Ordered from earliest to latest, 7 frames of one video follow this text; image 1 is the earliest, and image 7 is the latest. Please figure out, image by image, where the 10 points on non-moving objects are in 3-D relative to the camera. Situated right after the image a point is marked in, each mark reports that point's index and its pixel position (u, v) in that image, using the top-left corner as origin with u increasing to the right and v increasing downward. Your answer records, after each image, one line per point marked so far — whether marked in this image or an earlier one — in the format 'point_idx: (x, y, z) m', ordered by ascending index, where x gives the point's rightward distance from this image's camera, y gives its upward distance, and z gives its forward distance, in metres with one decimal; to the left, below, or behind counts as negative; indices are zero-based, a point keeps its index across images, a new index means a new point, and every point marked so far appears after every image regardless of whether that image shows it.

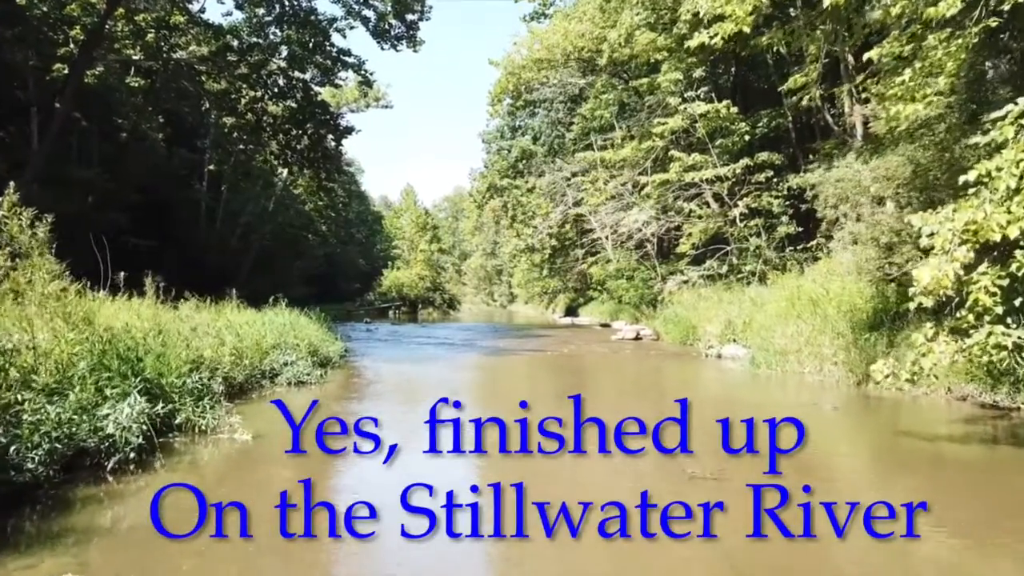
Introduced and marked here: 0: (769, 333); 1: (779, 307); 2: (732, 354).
0: (+4.7, -0.8, +14.0) m
1: (+5.2, -0.4, +15.3) m
2: (+4.5, -1.3, +15.8) m
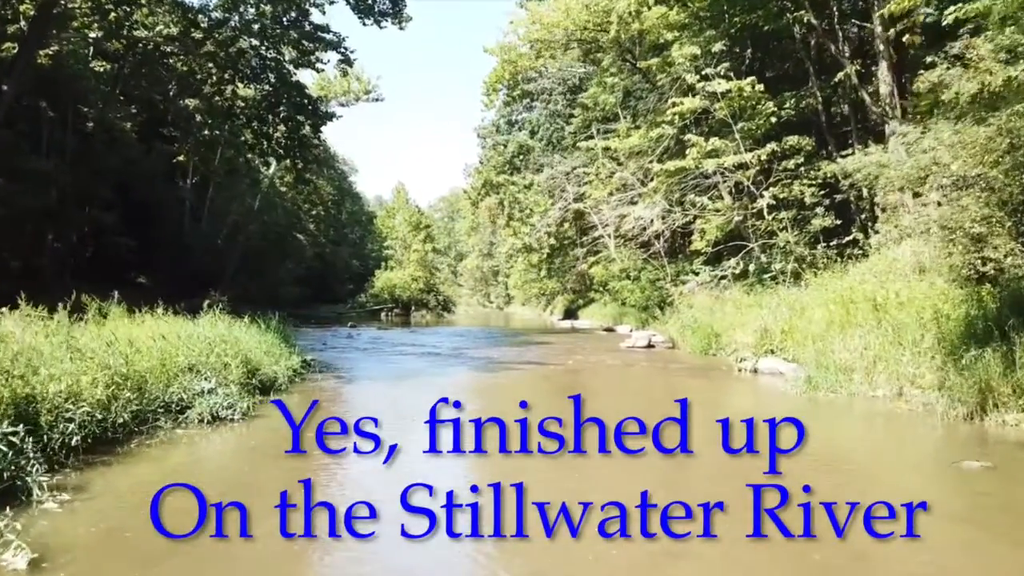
0: (+4.6, -0.8, +11.5) m
1: (+5.1, -0.4, +12.7) m
2: (+4.4, -1.4, +13.2) m
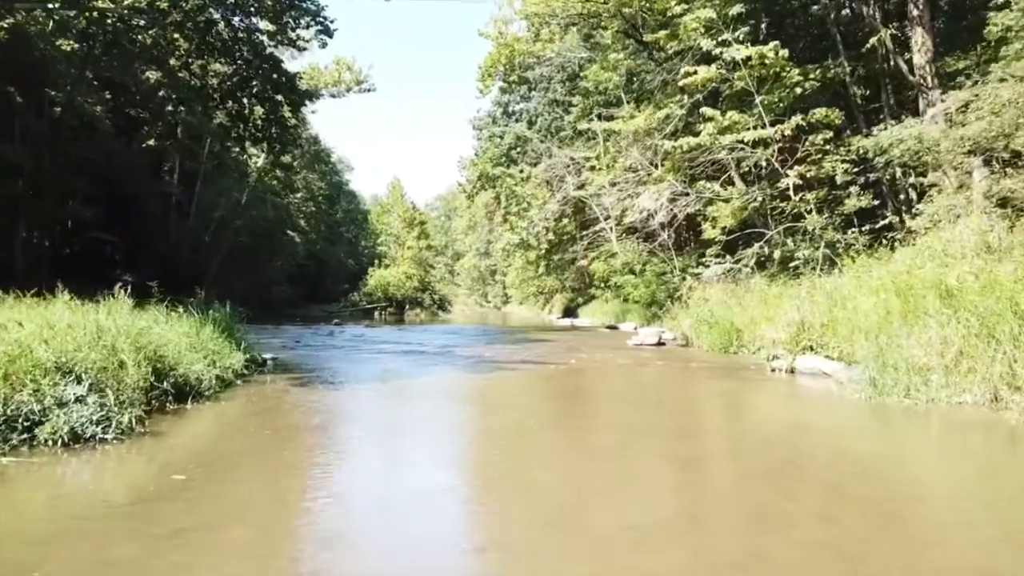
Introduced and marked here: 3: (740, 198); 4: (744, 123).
0: (+4.5, -0.6, +9.4) m
1: (+5.0, -0.2, +10.7) m
2: (+4.3, -1.1, +11.2) m
3: (+5.6, +2.2, +19.2) m
4: (+5.5, +3.9, +18.2) m
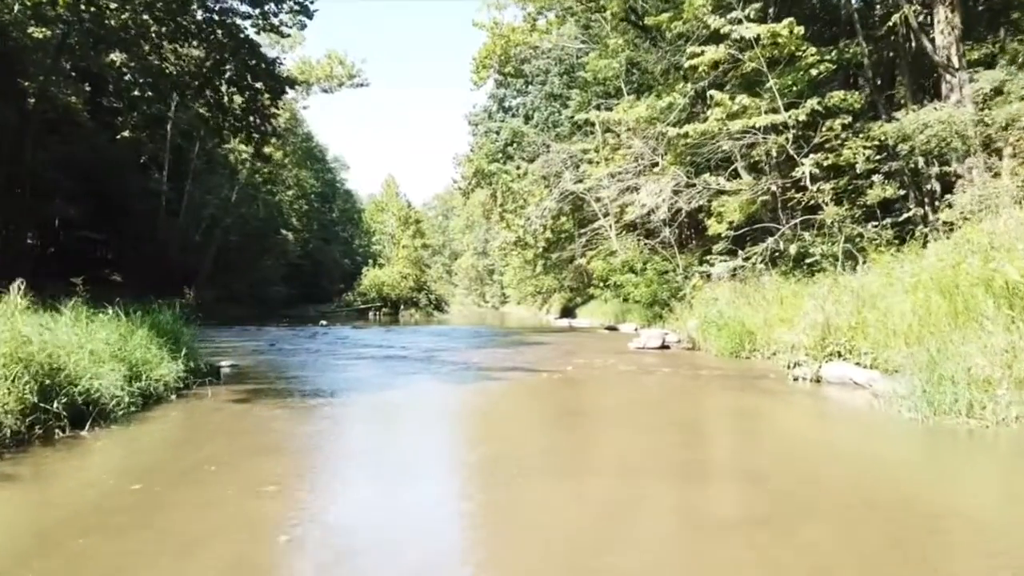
0: (+4.3, -0.6, +8.0) m
1: (+4.9, -0.2, +9.3) m
2: (+4.1, -1.1, +9.8) m
3: (+5.4, +2.2, +17.8) m
4: (+5.3, +3.9, +16.9) m
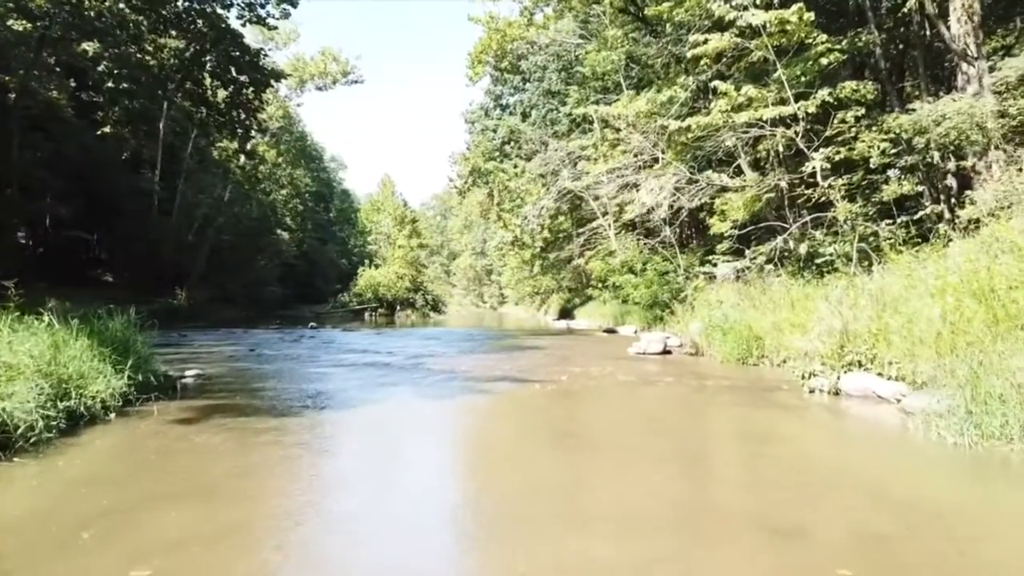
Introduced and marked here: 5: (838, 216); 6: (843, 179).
0: (+4.2, -0.6, +7.1) m
1: (+4.7, -0.2, +8.4) m
2: (+4.0, -1.1, +8.9) m
3: (+5.3, +2.2, +16.9) m
4: (+5.1, +3.9, +16.0) m
5: (+6.1, +1.3, +14.5) m
6: (+6.3, +2.1, +14.9) m
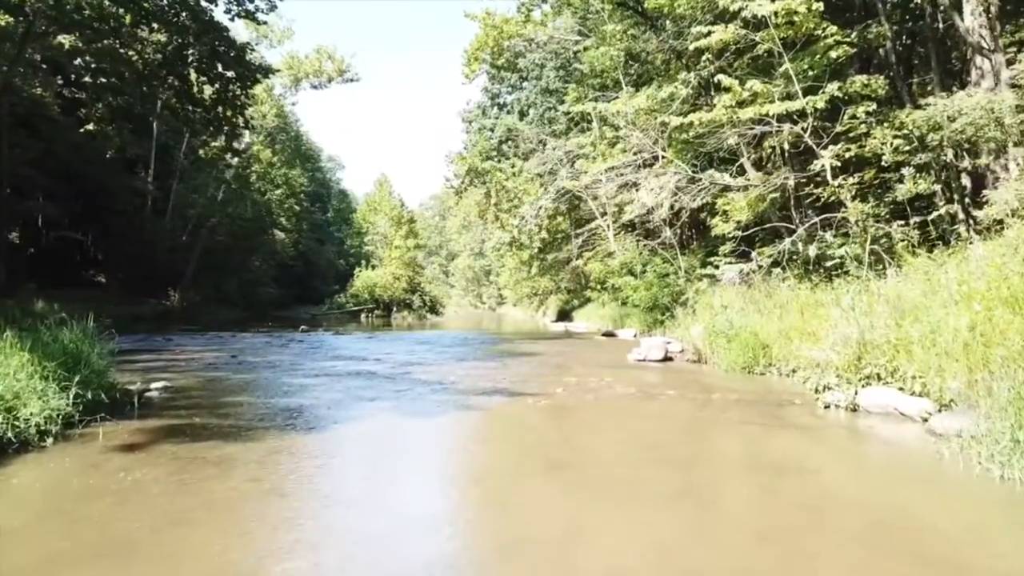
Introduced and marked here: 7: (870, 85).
0: (+4.1, -0.7, +6.4) m
1: (+4.6, -0.3, +7.7) m
2: (+3.9, -1.2, +8.2) m
3: (+5.1, +2.1, +16.2) m
4: (+5.0, +3.8, +15.3) m
5: (+6.0, +1.3, +13.8) m
6: (+6.2, +2.0, +14.2) m
7: (+6.8, +3.8, +14.7) m
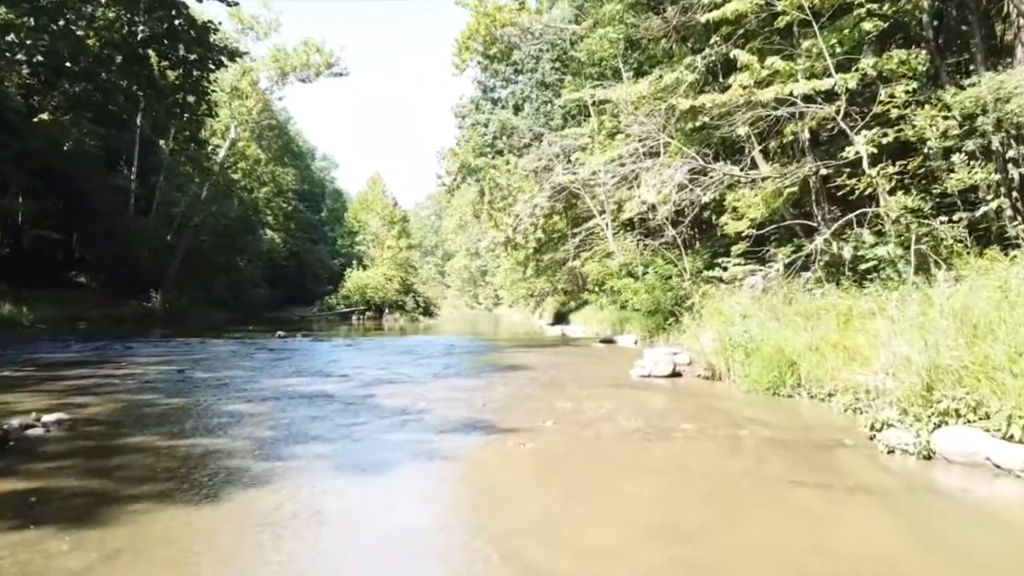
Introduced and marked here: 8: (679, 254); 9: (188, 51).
0: (+3.9, -0.8, +4.5) m
1: (+4.4, -0.4, +5.8) m
2: (+3.7, -1.3, +6.3) m
3: (+4.9, +2.0, +14.3) m
4: (+4.8, +3.7, +13.4) m
5: (+5.7, +1.2, +11.9) m
6: (+6.0, +1.9, +12.4) m
7: (+6.5, +3.7, +12.8) m
8: (+4.2, +0.9, +19.6) m
9: (-7.8, +5.7, +18.7) m
